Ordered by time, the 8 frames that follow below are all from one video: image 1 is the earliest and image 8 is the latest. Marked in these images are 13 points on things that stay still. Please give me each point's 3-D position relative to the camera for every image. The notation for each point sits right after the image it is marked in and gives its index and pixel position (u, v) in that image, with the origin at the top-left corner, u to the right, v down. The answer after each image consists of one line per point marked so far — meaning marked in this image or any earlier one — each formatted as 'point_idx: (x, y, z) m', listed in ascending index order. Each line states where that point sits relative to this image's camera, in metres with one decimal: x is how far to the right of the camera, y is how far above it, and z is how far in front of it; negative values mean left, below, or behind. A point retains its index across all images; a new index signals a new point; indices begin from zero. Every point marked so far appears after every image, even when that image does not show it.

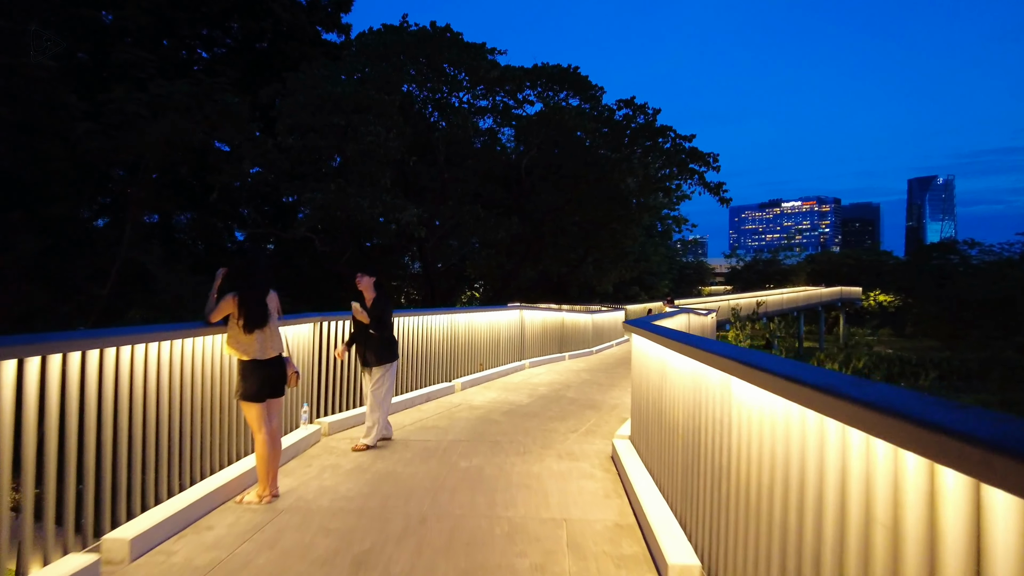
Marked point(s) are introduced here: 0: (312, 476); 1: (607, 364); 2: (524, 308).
0: (-1.4, -1.3, +4.8) m
1: (+1.7, -1.4, +12.6) m
2: (+0.2, -0.3, +11.7) m
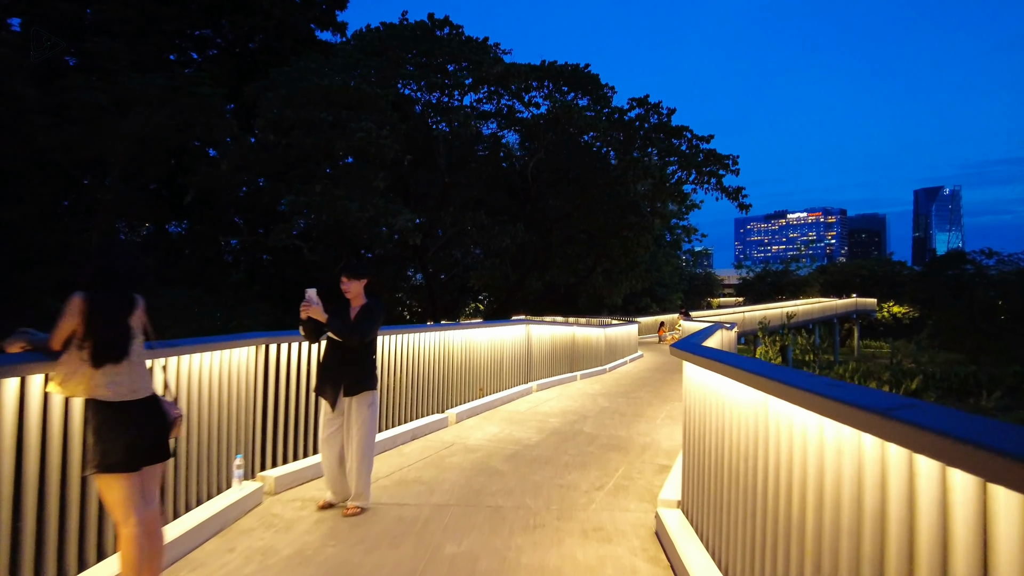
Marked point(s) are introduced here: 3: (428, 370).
0: (-1.3, -1.3, +3.4) m
1: (+1.8, -1.6, +11.1) m
2: (+0.3, -0.5, +10.2) m
3: (-0.8, -0.8, +6.9) m
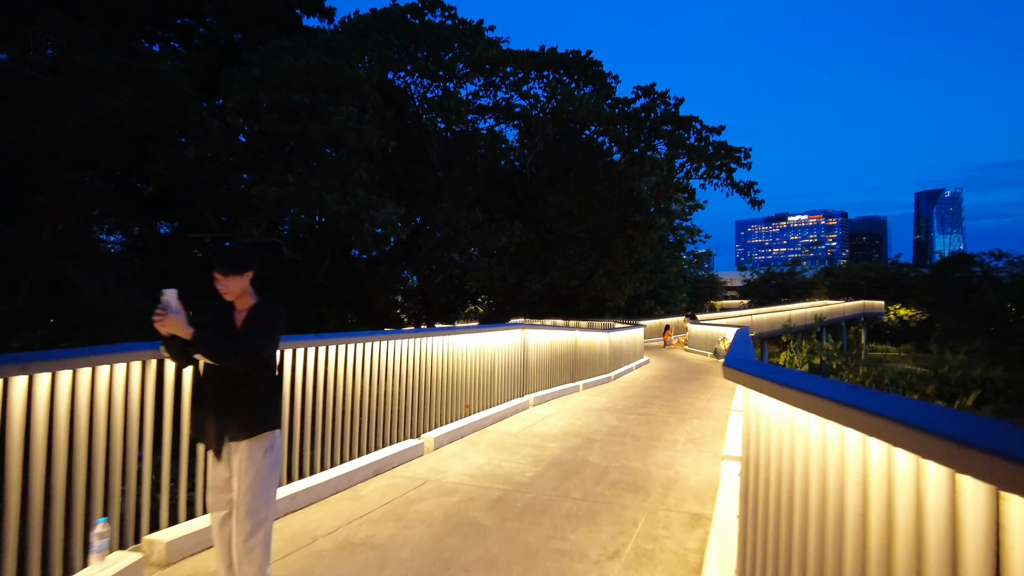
0: (-1.4, -1.3, +2.1) m
1: (+1.7, -1.5, +9.9) m
2: (+0.2, -0.5, +9.0) m
3: (-0.9, -0.8, +5.6) m
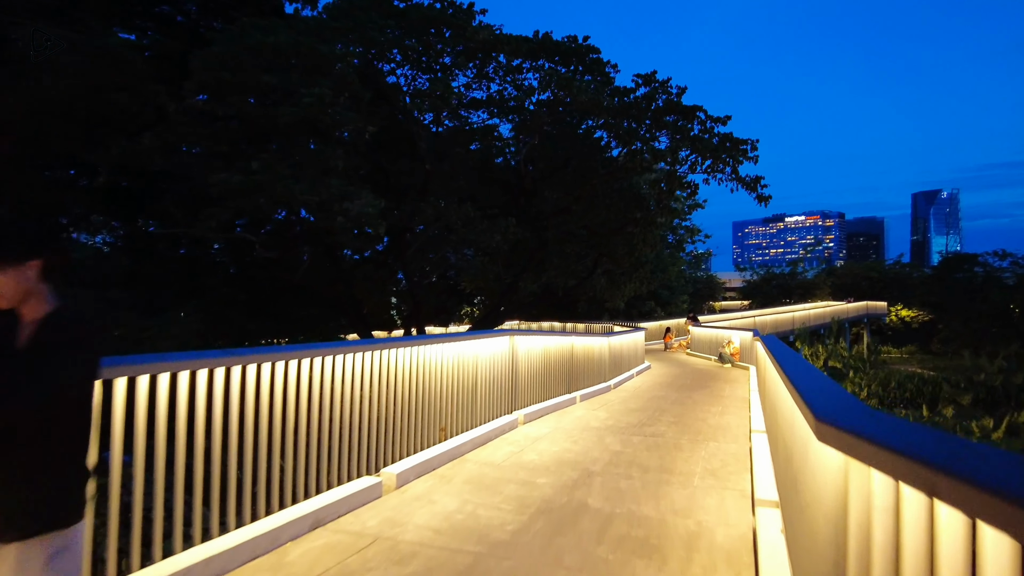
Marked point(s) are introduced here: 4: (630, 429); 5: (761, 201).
0: (-1.5, -1.3, +1.0) m
1: (+1.5, -1.6, +8.7) m
2: (0.0, -0.5, +7.9) m
3: (-1.1, -0.8, +4.5) m
4: (+1.2, -1.4, +7.2) m
5: (+6.7, +2.3, +19.0) m
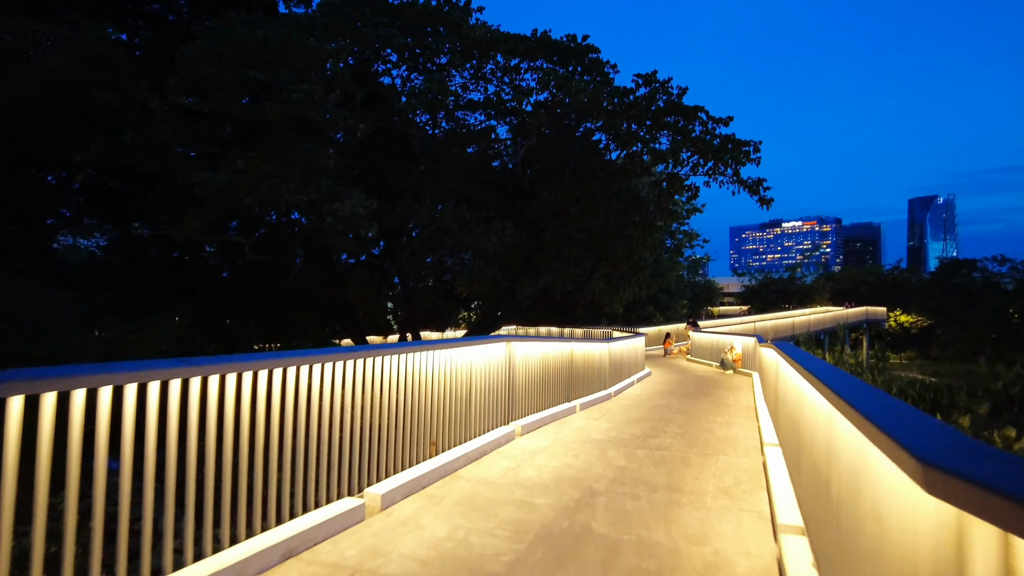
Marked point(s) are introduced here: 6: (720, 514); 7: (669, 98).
0: (-1.6, -1.3, +0.5) m
1: (+1.5, -1.6, +8.3) m
2: (0.0, -0.5, +7.4) m
3: (-1.1, -0.8, +4.1) m
4: (+1.2, -1.5, +6.8) m
5: (+6.6, +2.2, +18.7) m
6: (+1.3, -1.4, +4.4) m
7: (+3.9, +4.7, +17.5) m
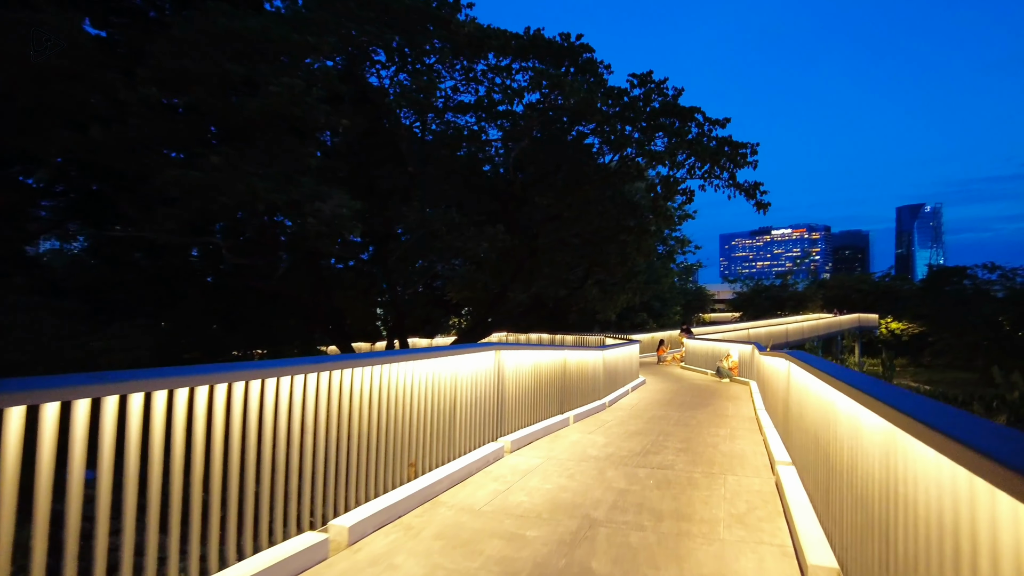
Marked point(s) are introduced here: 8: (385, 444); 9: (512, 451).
0: (-1.6, -1.3, 0.0) m
1: (+1.4, -1.6, +7.8) m
2: (-0.1, -0.6, +6.9) m
3: (-1.1, -0.8, +3.5) m
4: (+1.1, -1.5, +6.2) m
5: (+6.4, +2.0, +18.2) m
6: (+1.2, -1.4, +3.9) m
7: (+3.7, +4.6, +17.0) m
8: (-0.8, -1.0, +4.6) m
9: (0.0, -1.6, +6.9) m
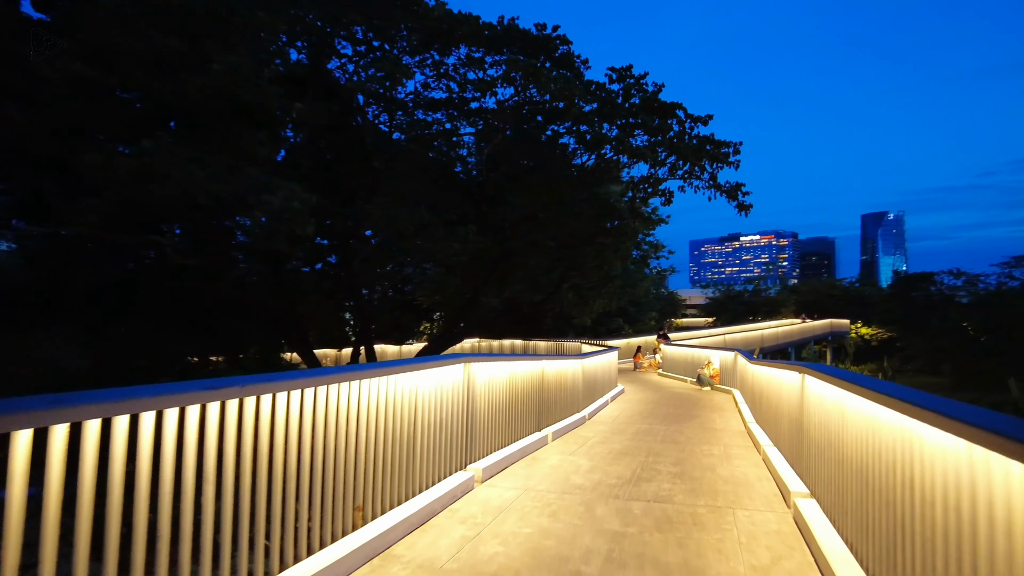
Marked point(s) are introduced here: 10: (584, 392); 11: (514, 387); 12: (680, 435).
0: (-1.5, -1.2, -1.0) m
1: (+1.1, -1.7, +6.9) m
2: (-0.3, -0.6, +6.0) m
3: (-1.3, -0.8, +2.6) m
4: (+0.9, -1.5, +5.3) m
5: (+5.7, +1.9, +17.6) m
6: (+1.1, -1.4, +3.0) m
7: (+3.0, +4.5, +16.3) m
8: (-1.0, -1.0, +3.7) m
9: (-0.2, -1.6, +6.0) m
10: (+1.1, -1.6, +11.1) m
11: (0.0, -1.0, +7.2) m
12: (+2.2, -1.9, +9.3) m
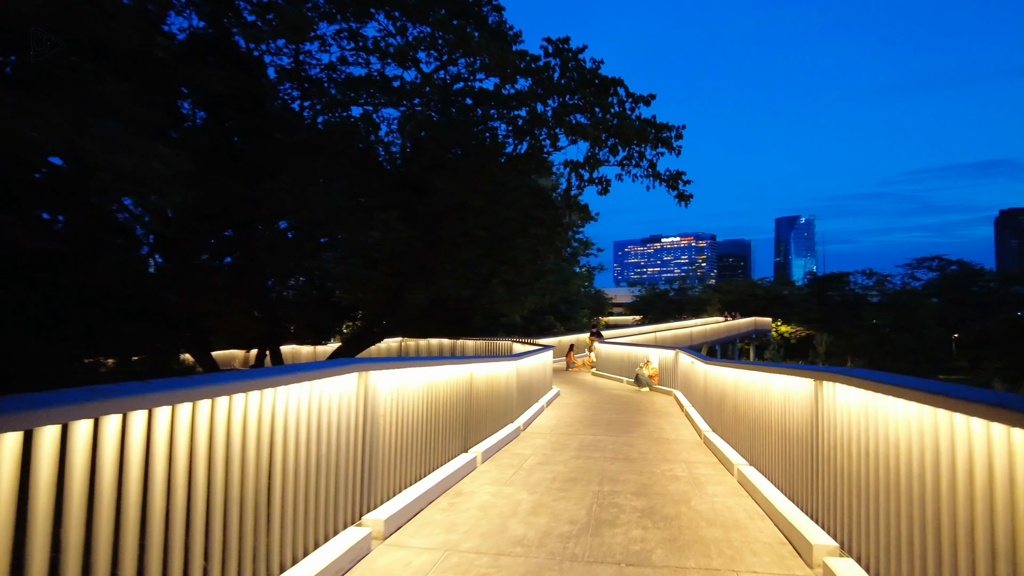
0: (-1.3, -1.1, -2.7) m
1: (+0.5, -1.5, +5.4) m
2: (-0.8, -0.5, +4.4) m
3: (-1.4, -0.7, +0.9) m
4: (+0.4, -1.4, +3.9) m
5: (+4.0, +2.1, +16.5) m
6: (+0.9, -1.3, +1.6) m
7: (+1.5, +4.6, +14.9) m
8: (-1.3, -0.9, +2.0) m
9: (-0.8, -1.5, +4.3) m
10: (+0.1, -1.5, +9.6) m
11: (-0.6, -0.9, +5.6) m
12: (+1.3, -1.8, +7.9) m
